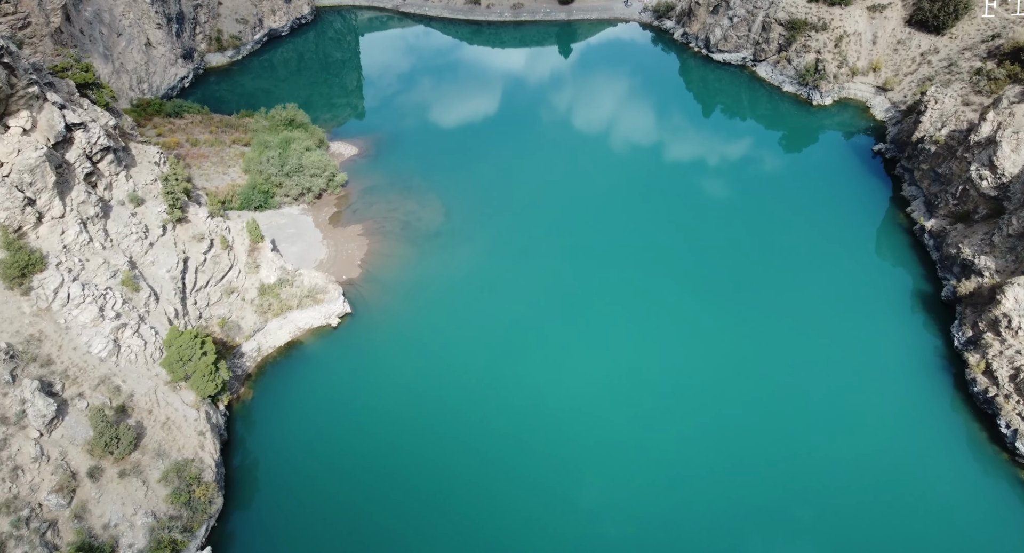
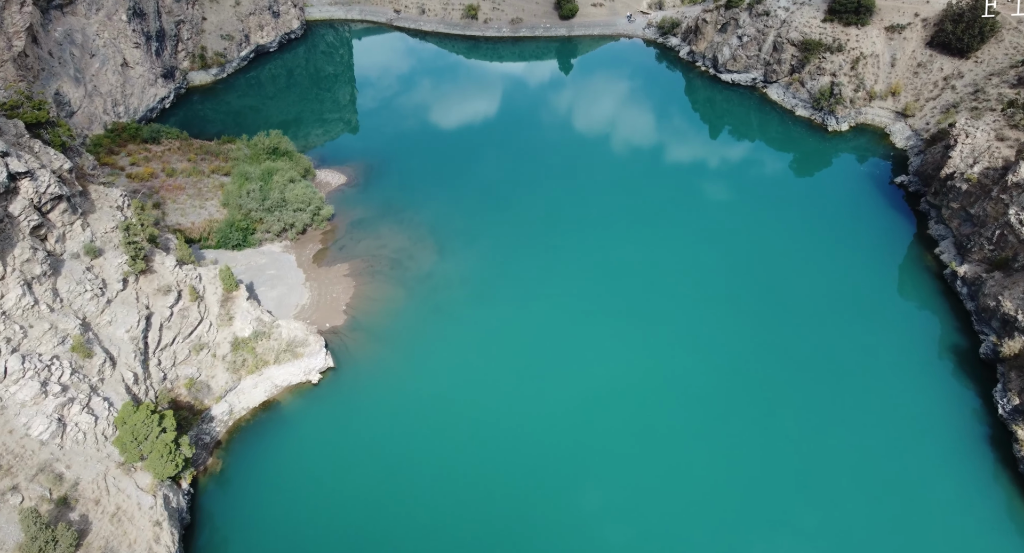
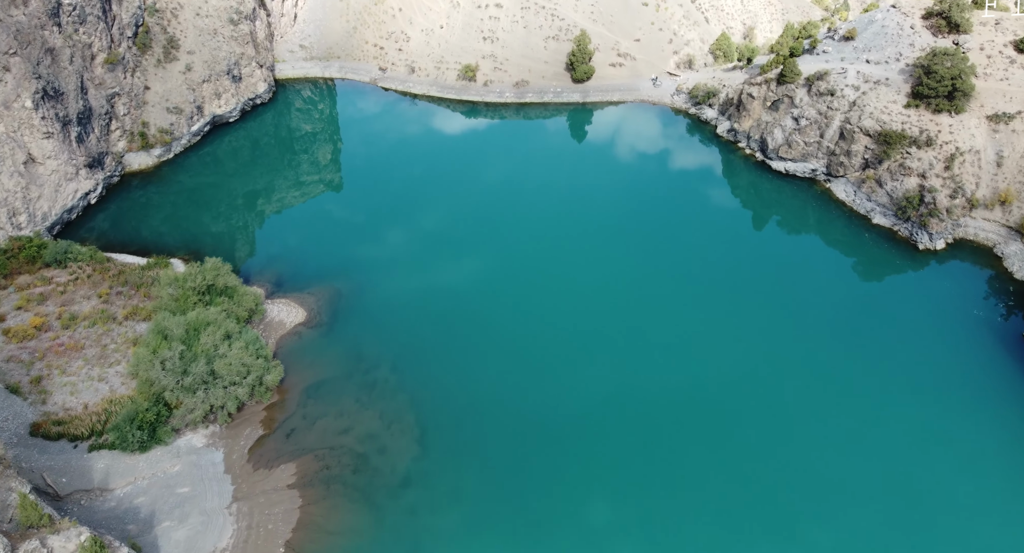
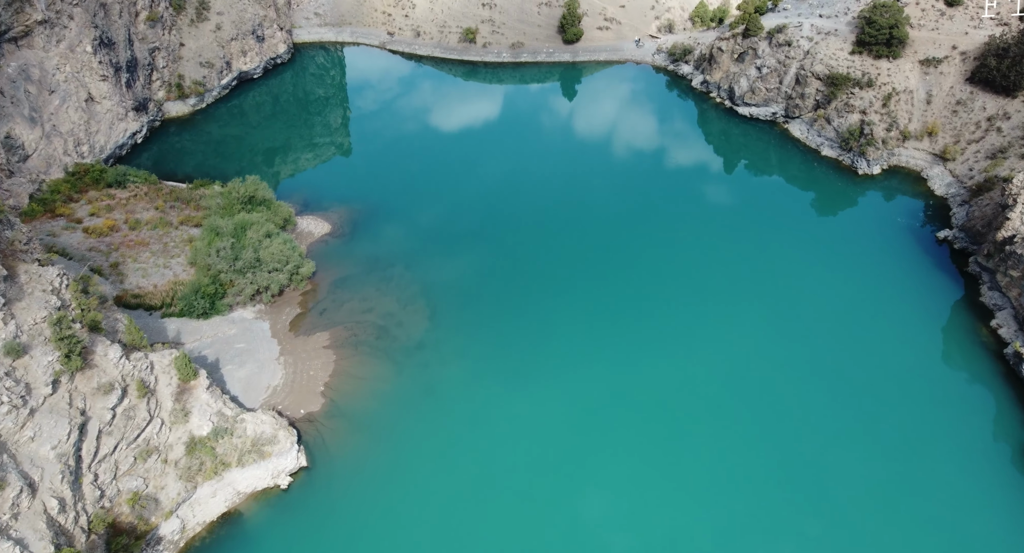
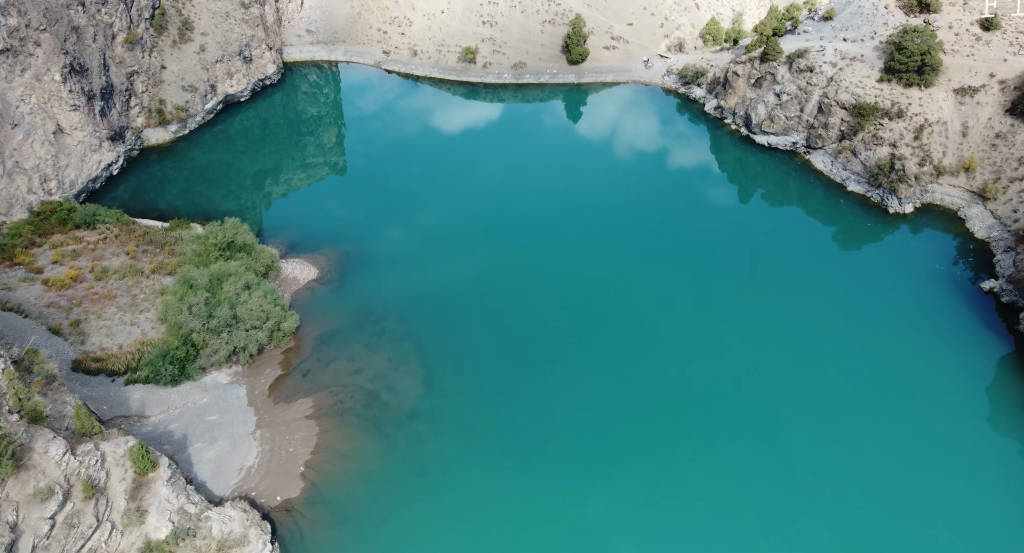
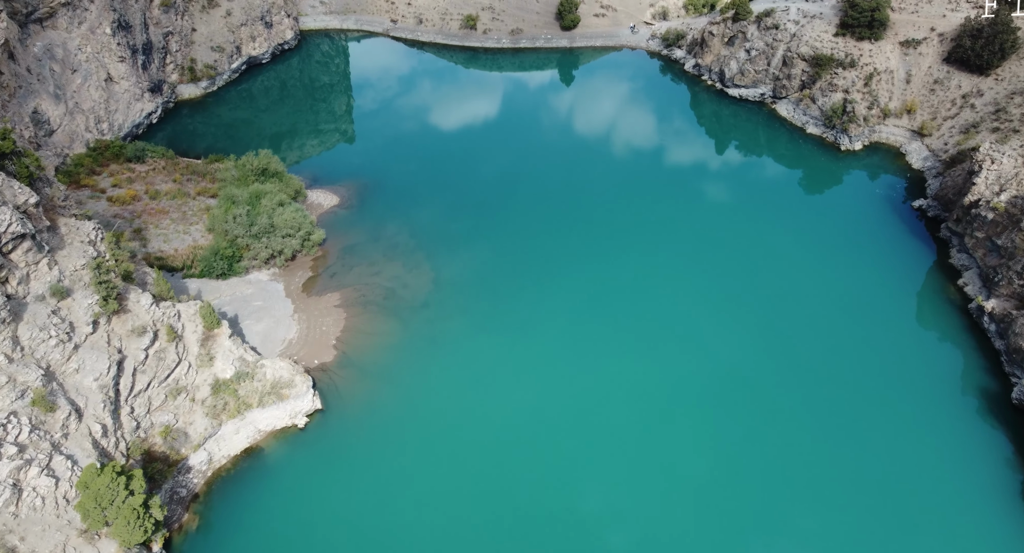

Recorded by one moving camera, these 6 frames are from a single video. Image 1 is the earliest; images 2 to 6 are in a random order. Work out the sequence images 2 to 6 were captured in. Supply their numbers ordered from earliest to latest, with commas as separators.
2, 6, 4, 5, 3
